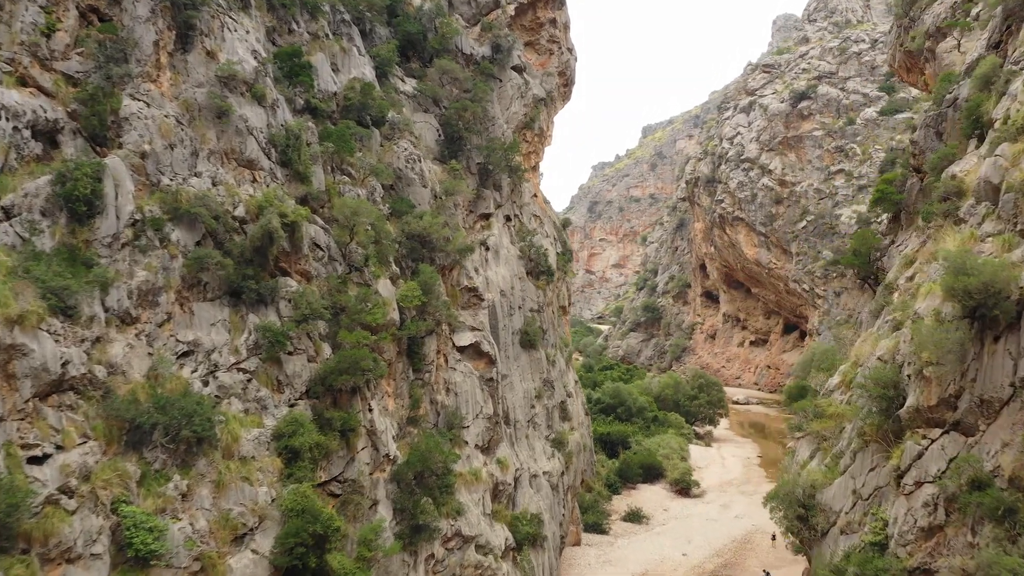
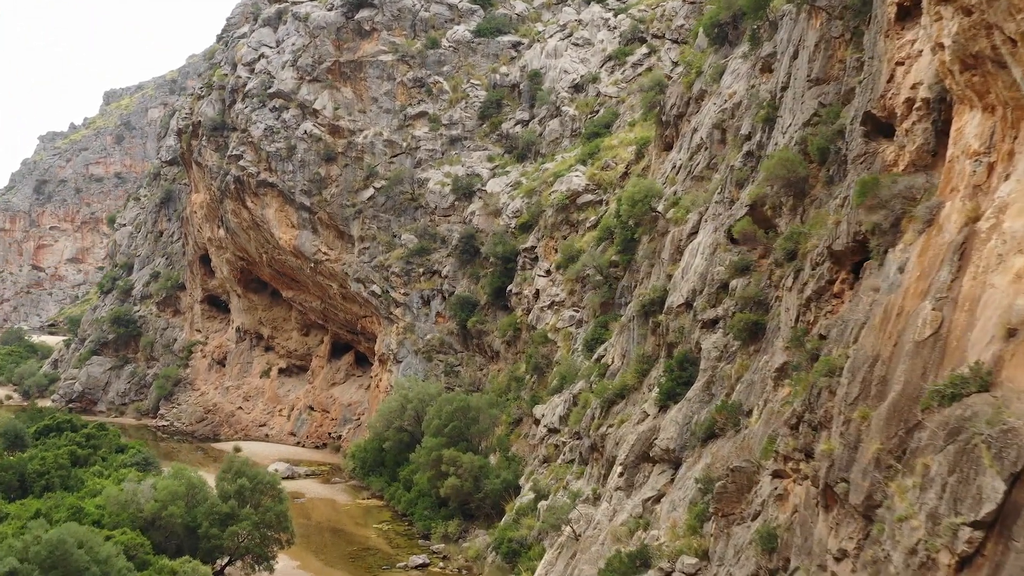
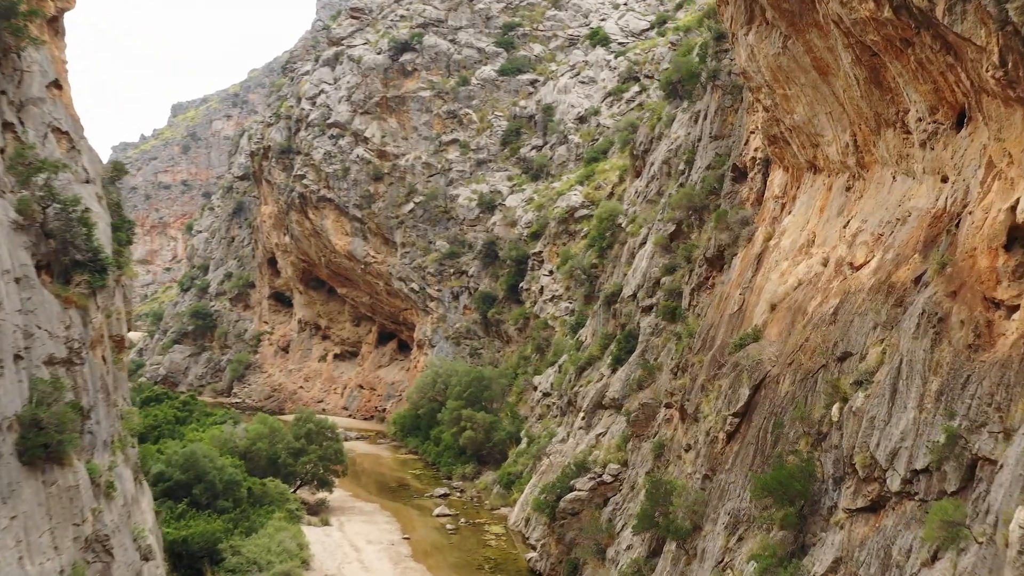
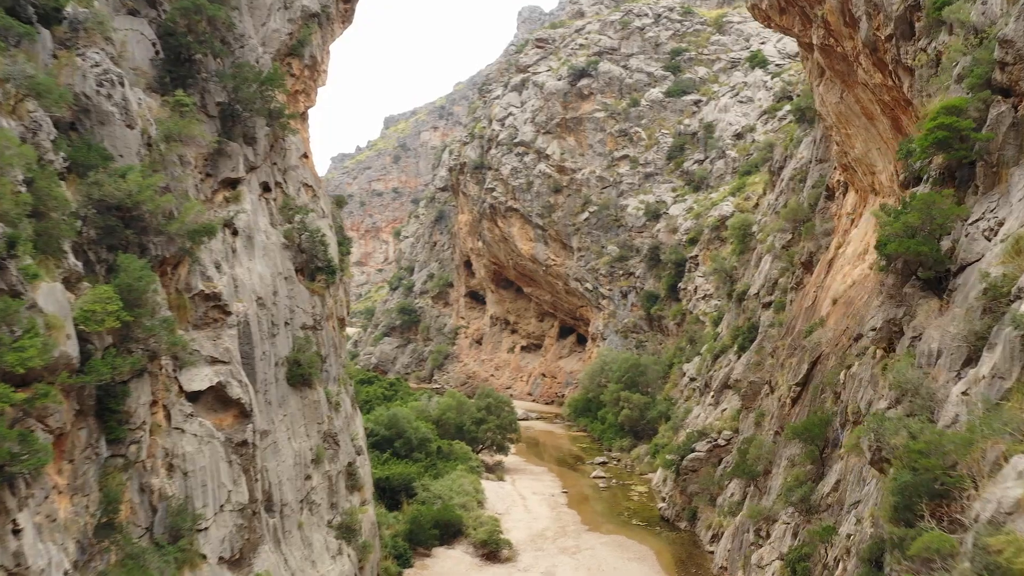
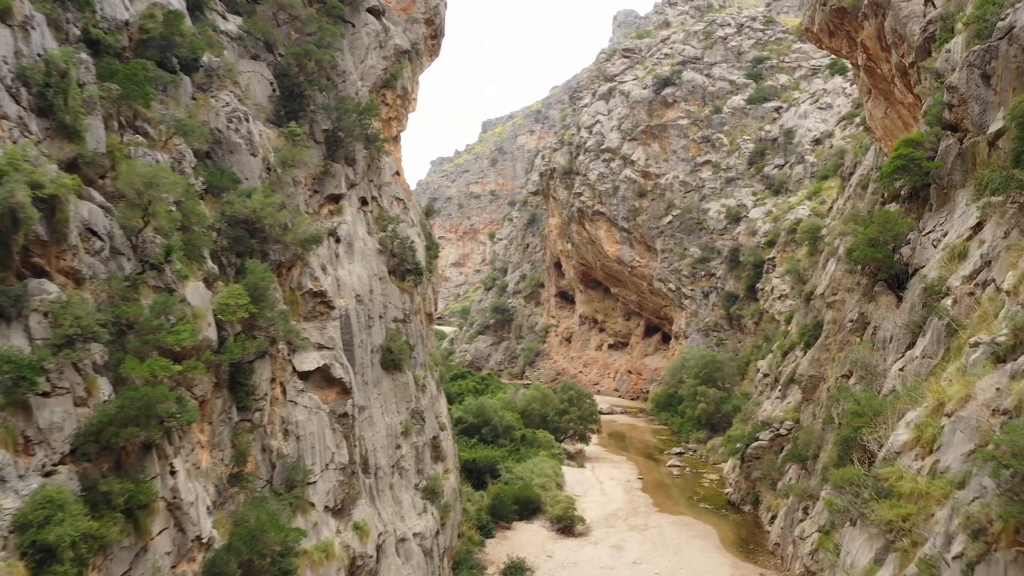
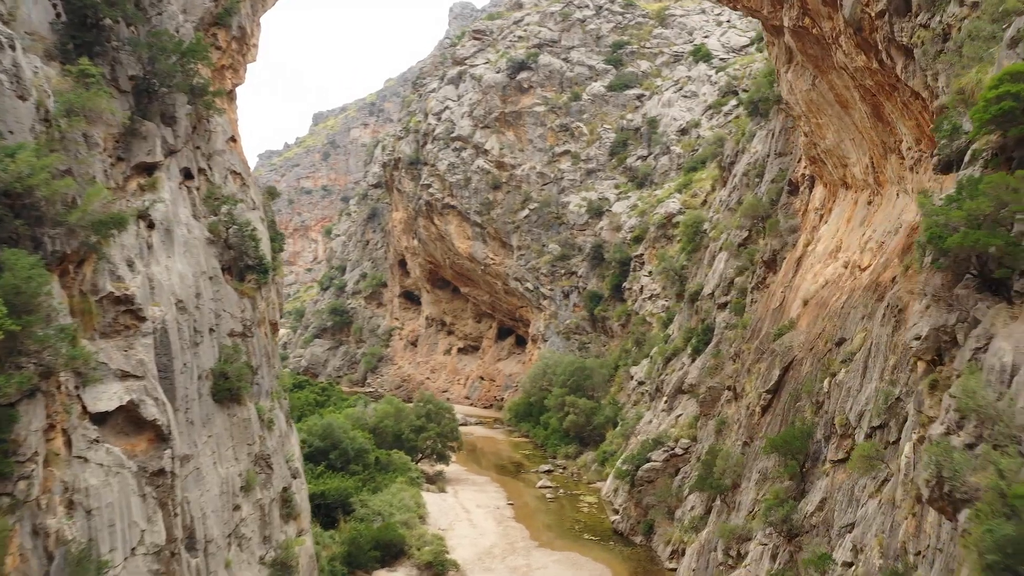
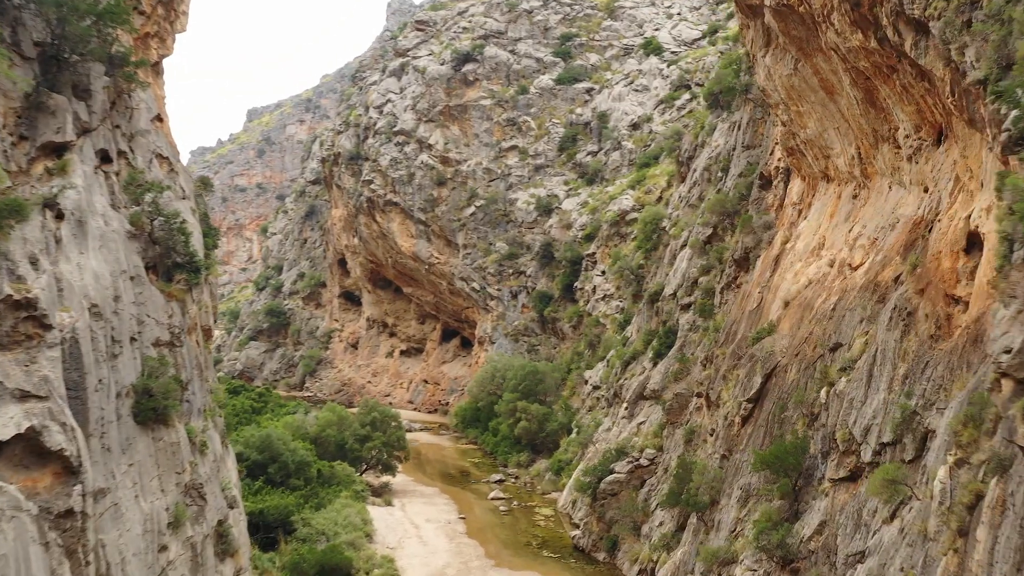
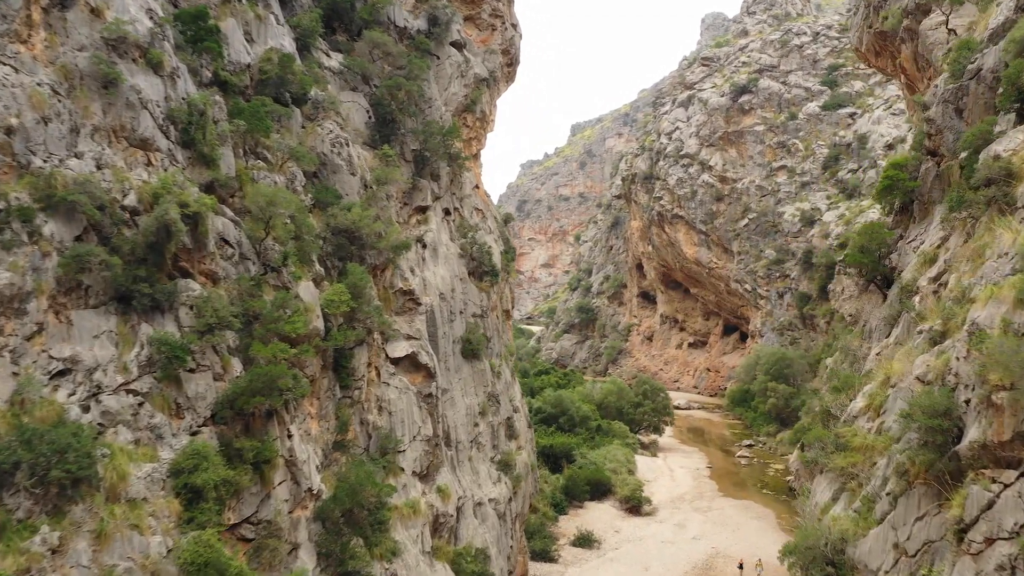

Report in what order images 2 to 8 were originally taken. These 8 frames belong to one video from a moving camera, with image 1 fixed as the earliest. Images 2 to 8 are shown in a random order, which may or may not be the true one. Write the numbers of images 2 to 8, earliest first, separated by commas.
8, 5, 4, 6, 7, 3, 2
